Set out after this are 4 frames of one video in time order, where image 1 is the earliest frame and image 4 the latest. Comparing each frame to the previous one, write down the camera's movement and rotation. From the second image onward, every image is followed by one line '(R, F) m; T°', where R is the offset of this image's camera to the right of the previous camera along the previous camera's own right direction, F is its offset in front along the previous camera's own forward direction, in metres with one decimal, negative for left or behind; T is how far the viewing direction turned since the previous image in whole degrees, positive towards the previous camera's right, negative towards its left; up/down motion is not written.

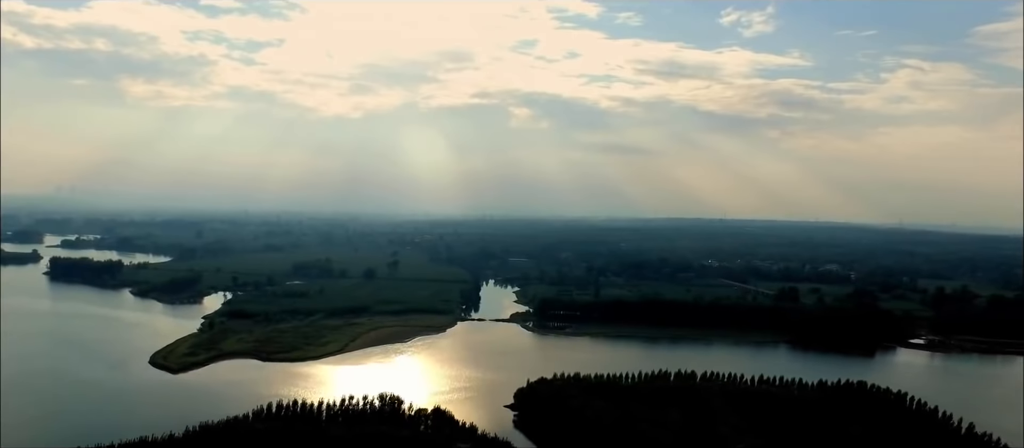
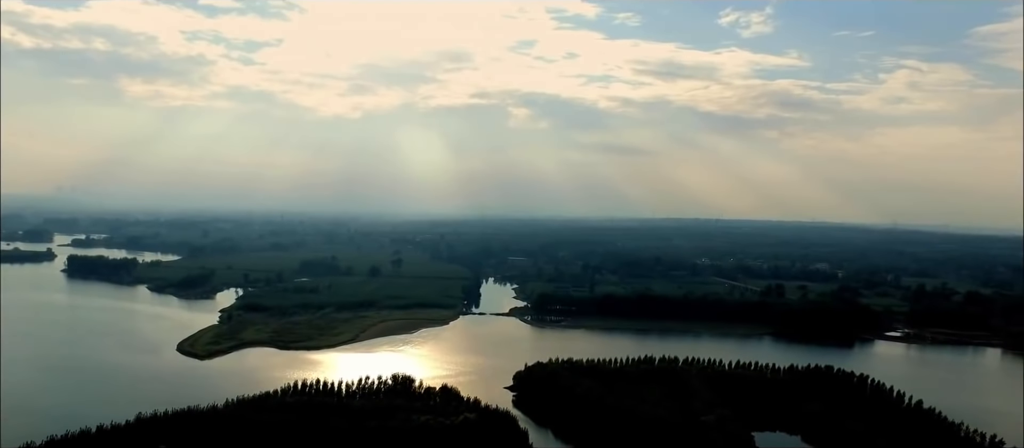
(0.0, -1.2) m; 0°
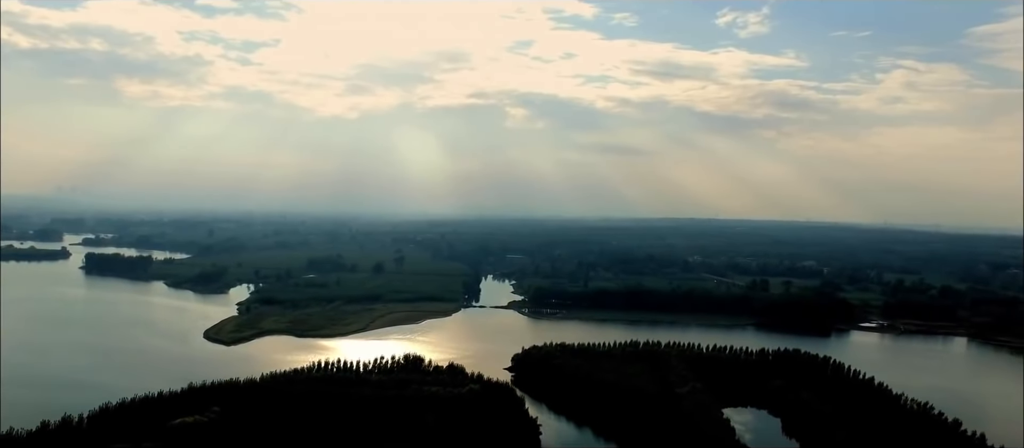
(0.0, -1.4) m; 0°
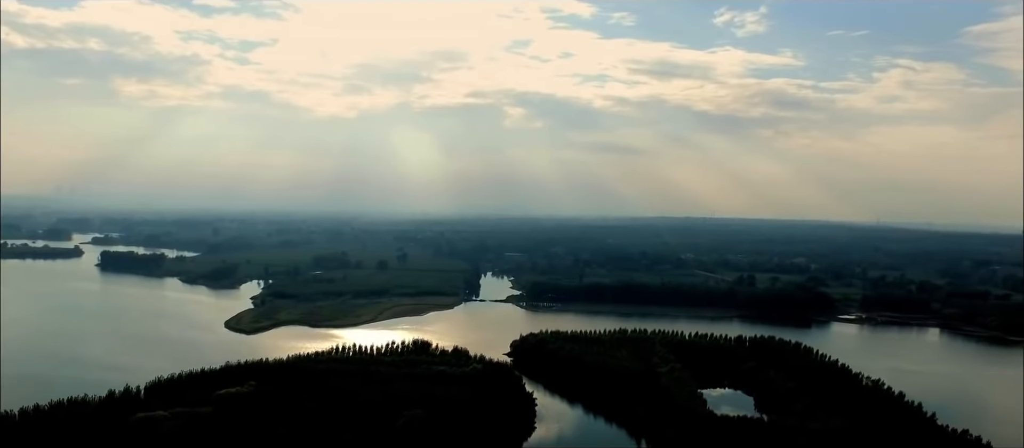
(0.0, -1.3) m; 0°
